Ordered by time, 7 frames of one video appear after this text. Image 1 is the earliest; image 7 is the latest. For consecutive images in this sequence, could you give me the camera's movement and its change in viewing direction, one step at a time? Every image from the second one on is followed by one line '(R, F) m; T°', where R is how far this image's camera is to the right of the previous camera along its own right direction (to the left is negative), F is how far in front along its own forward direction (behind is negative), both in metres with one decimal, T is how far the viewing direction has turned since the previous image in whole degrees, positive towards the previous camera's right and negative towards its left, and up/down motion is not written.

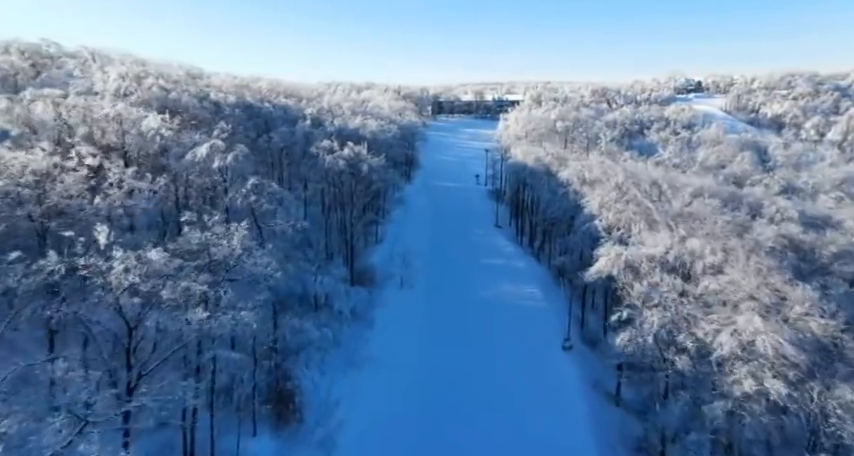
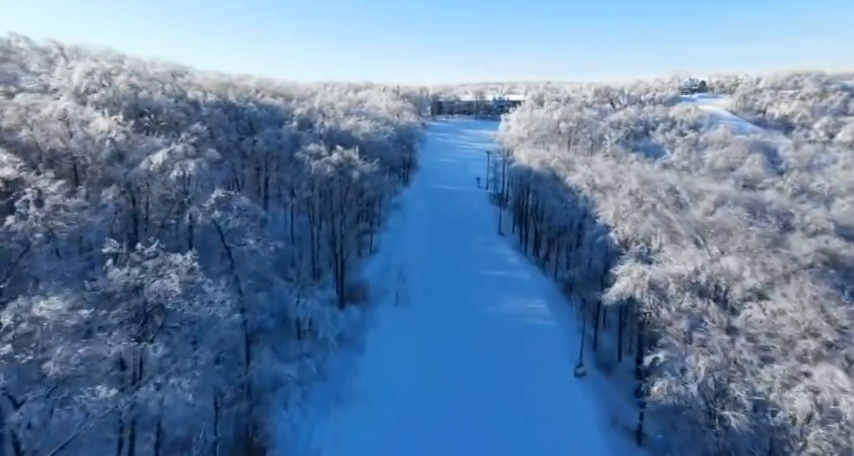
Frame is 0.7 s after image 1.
(+0.2, +4.4) m; 0°
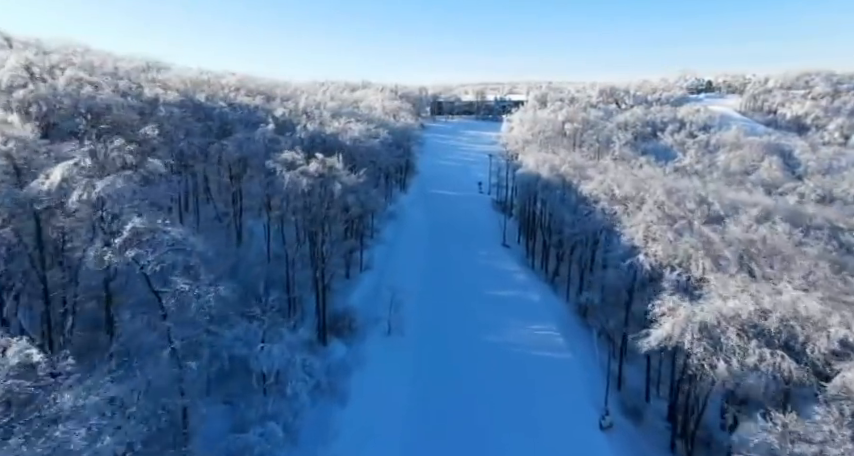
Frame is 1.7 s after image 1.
(+0.3, +6.5) m; 0°
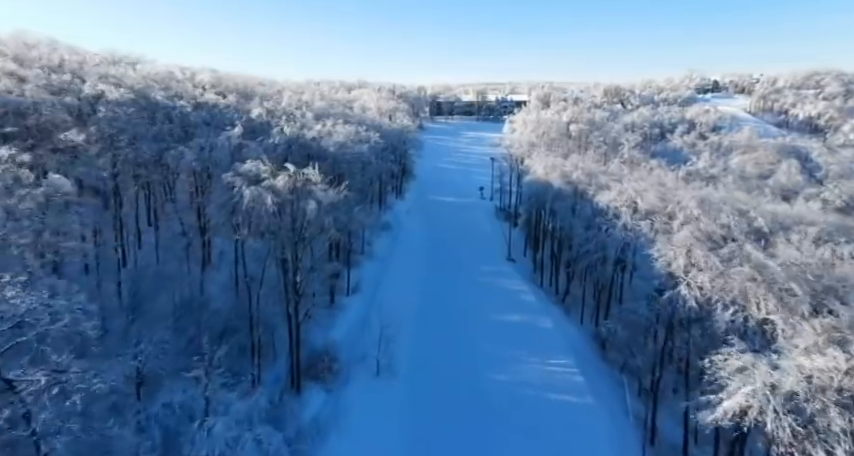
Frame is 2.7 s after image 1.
(+0.3, +6.5) m; 0°
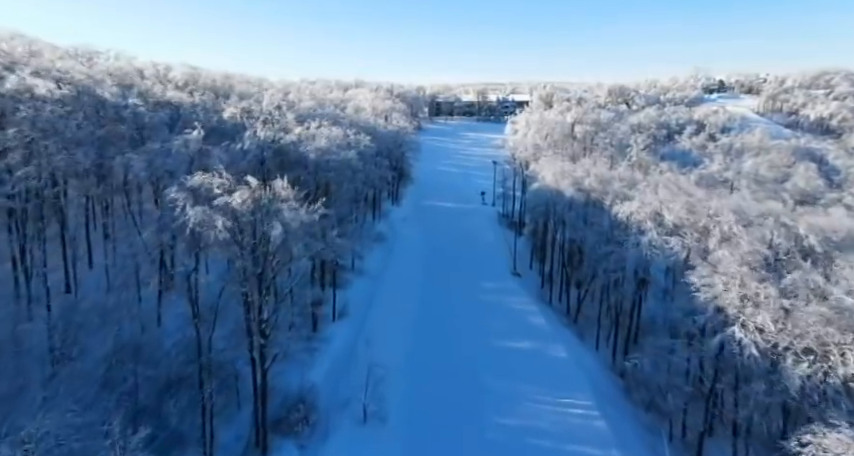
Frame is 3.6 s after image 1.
(+0.2, +5.6) m; 0°
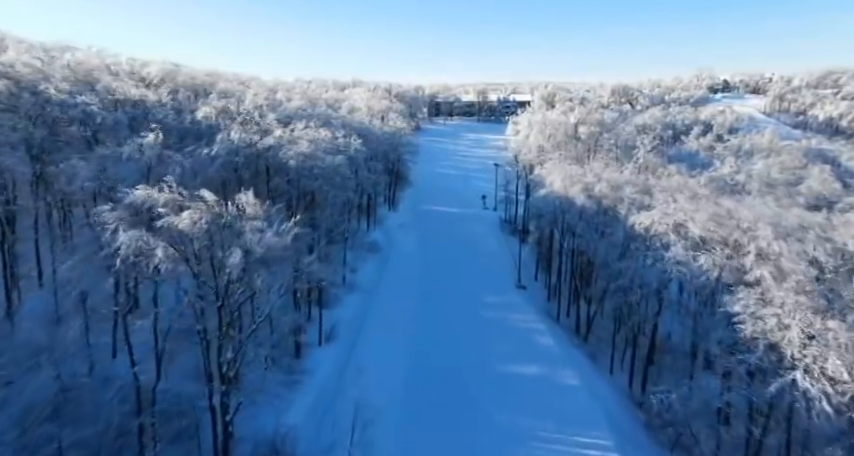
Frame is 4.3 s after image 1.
(+0.2, +4.3) m; 0°
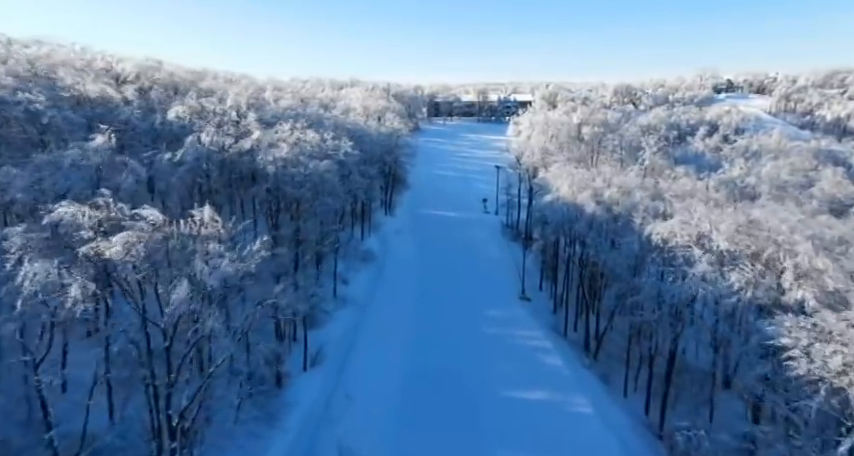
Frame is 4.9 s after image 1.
(+0.2, +3.6) m; 0°
